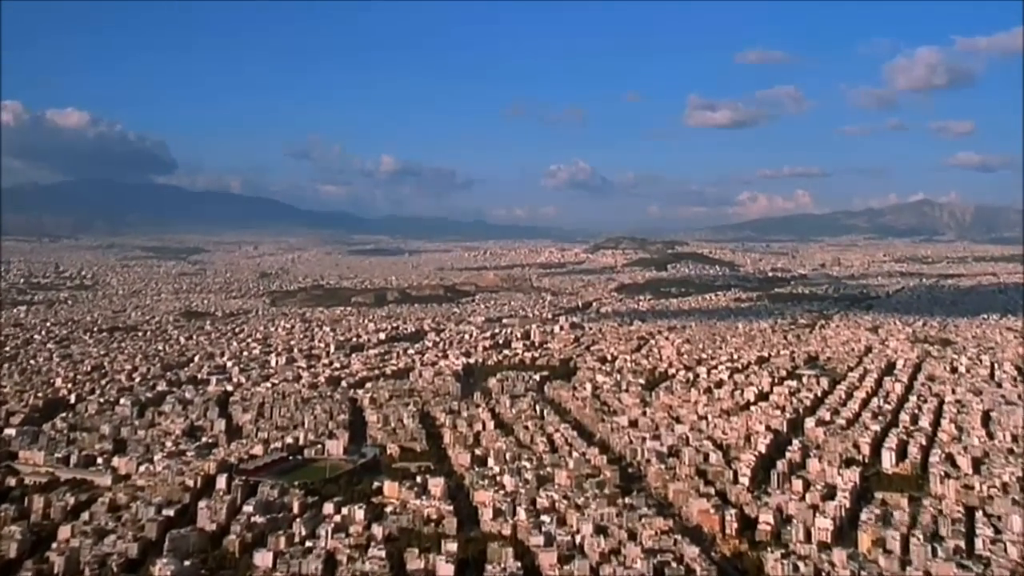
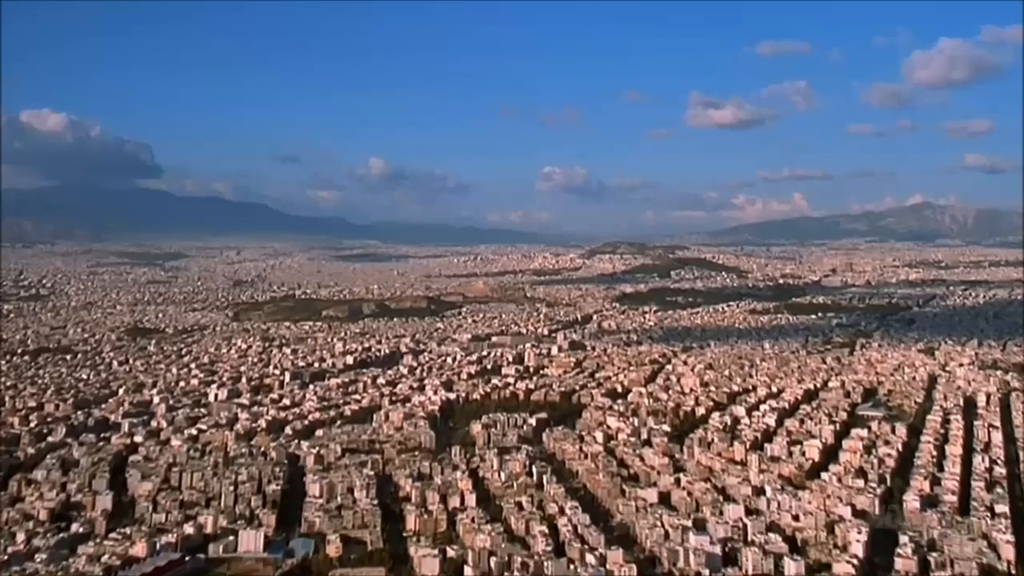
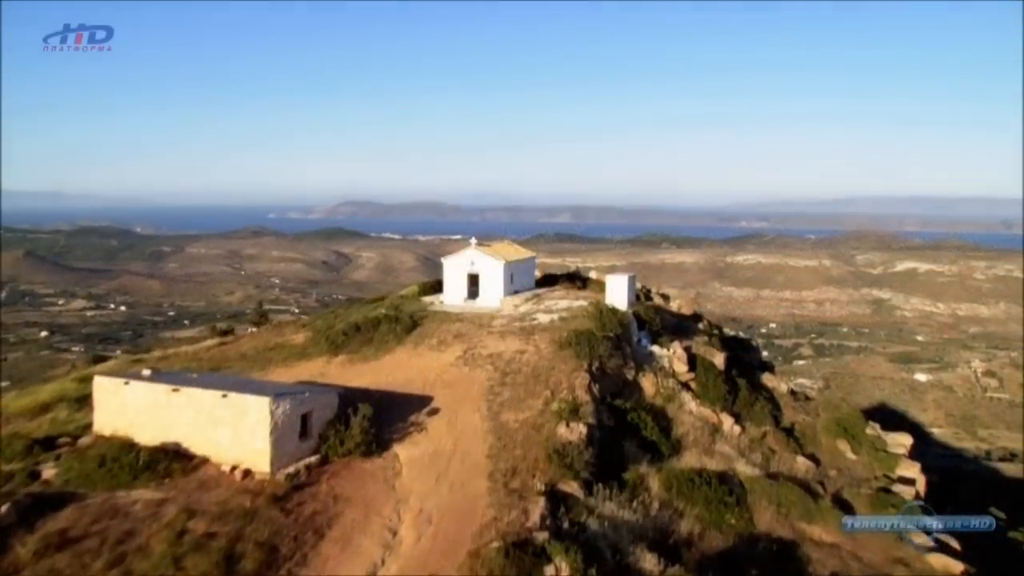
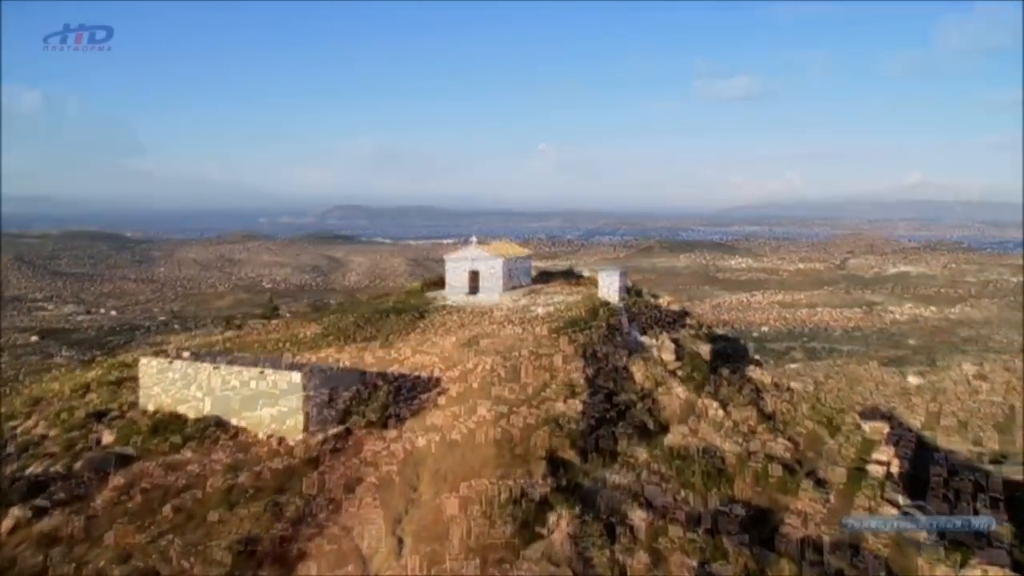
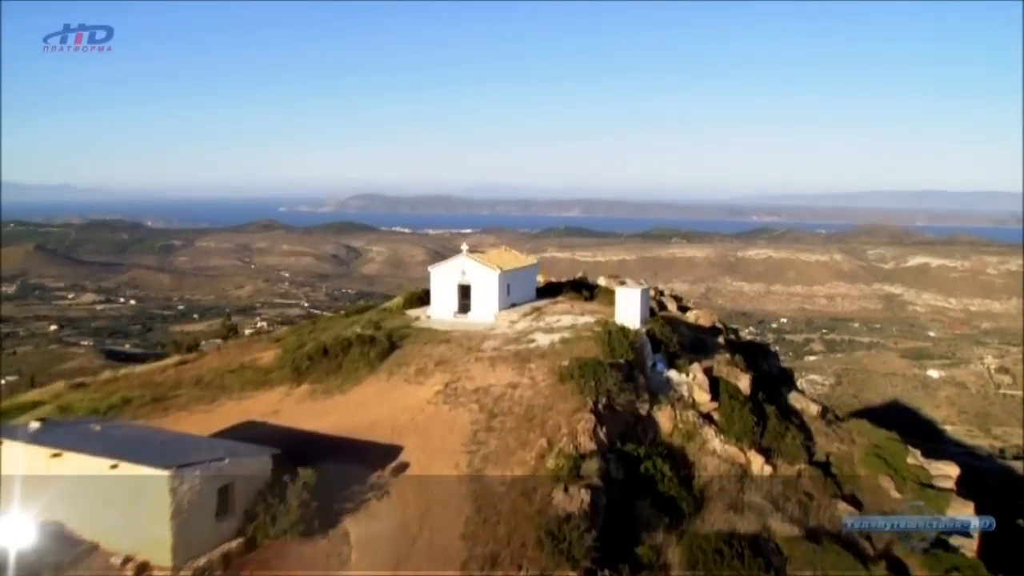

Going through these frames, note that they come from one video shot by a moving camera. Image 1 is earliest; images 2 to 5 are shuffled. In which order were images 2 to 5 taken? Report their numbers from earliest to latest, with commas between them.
2, 4, 3, 5
